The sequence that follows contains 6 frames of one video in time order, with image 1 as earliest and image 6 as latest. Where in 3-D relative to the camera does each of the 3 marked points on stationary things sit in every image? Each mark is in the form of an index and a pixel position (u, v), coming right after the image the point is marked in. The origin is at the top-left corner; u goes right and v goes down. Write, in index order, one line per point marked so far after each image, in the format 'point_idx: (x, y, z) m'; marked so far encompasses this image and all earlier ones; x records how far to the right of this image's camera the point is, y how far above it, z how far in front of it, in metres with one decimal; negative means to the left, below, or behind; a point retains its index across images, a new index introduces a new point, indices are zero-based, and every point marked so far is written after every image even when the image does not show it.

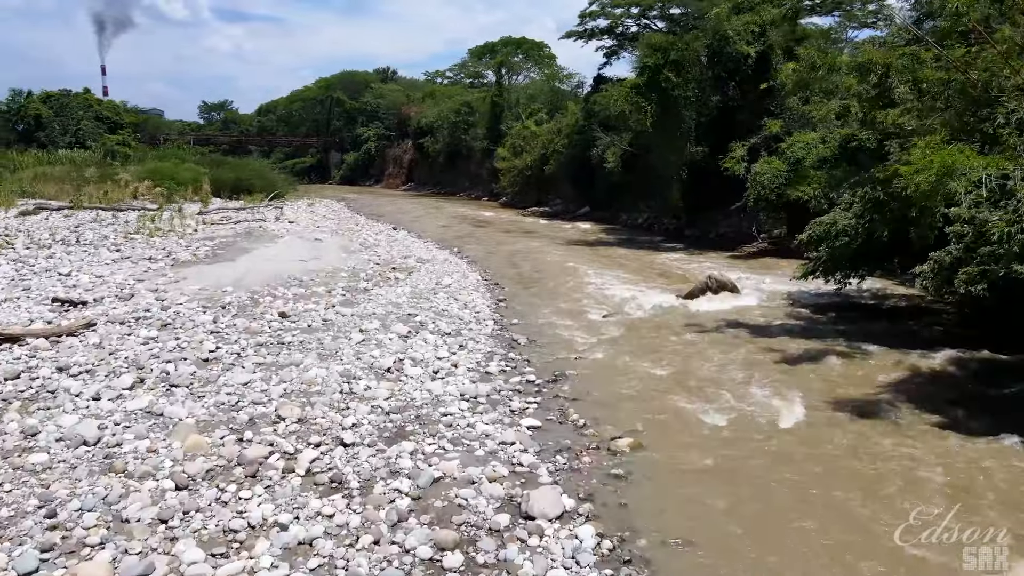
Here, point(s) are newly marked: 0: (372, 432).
0: (-1.2, -1.2, +6.4) m
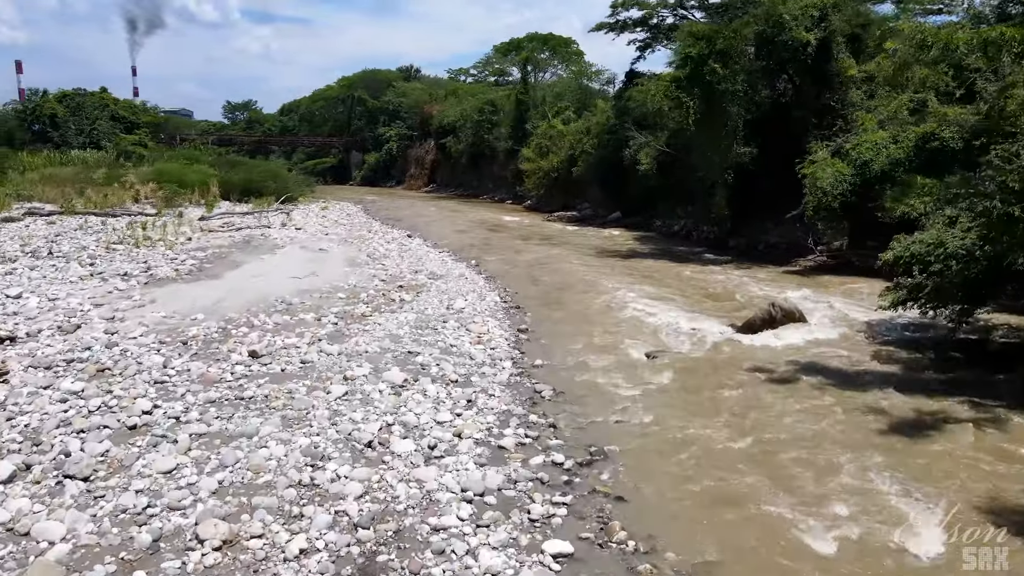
0: (-1.1, -1.6, +4.4) m
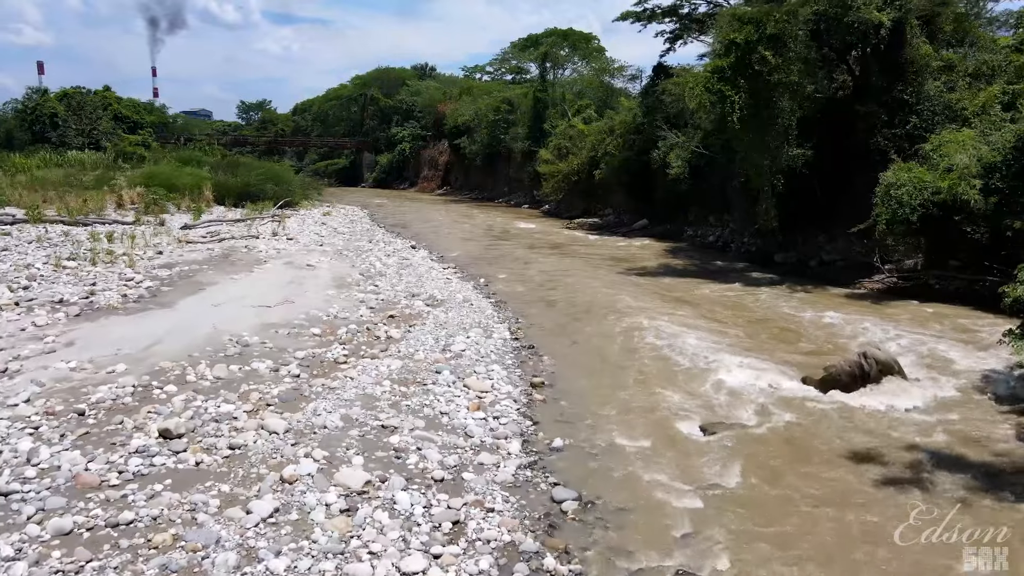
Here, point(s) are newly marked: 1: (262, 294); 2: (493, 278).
0: (-1.1, -2.1, +2.0) m
1: (-4.1, -0.1, +12.5) m
2: (-0.5, +0.2, +16.9) m
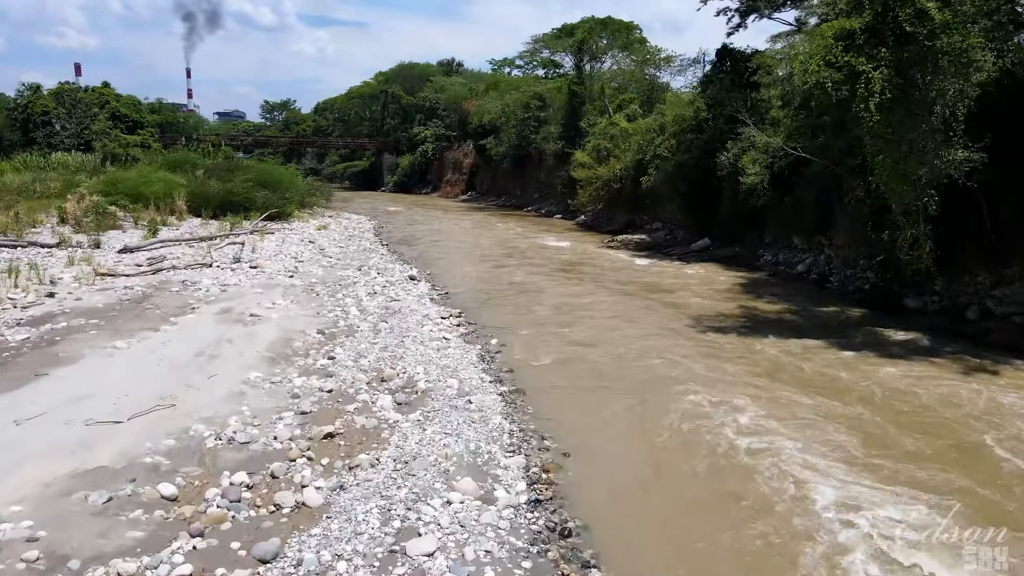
0: (-1.3, -3.0, -2.9) m
1: (-3.9, -1.0, +7.8) m
2: (-0.1, -0.7, +12.0) m
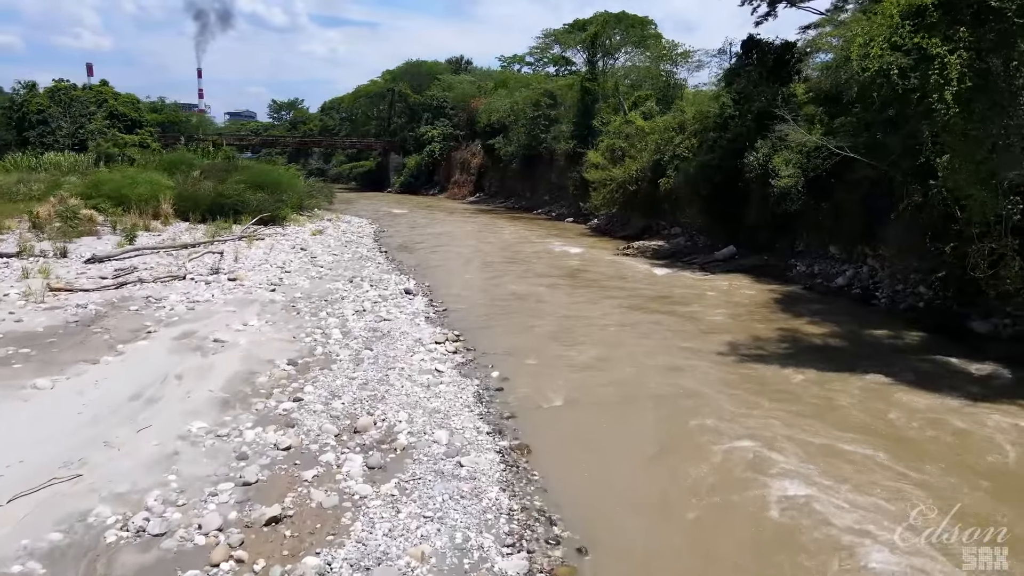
0: (-1.5, -3.3, -4.5) m
1: (-3.9, -1.3, +6.2) m
2: (0.0, -1.0, +10.4) m
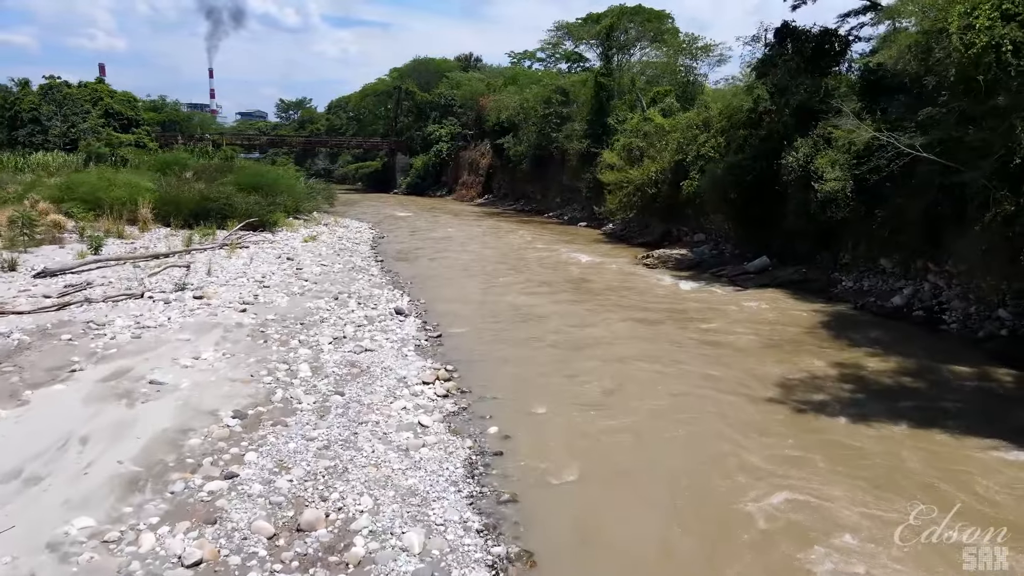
0: (-1.7, -3.6, -6.4) m
1: (-3.9, -1.6, +4.3) m
2: (+0.1, -1.3, +8.4) m
